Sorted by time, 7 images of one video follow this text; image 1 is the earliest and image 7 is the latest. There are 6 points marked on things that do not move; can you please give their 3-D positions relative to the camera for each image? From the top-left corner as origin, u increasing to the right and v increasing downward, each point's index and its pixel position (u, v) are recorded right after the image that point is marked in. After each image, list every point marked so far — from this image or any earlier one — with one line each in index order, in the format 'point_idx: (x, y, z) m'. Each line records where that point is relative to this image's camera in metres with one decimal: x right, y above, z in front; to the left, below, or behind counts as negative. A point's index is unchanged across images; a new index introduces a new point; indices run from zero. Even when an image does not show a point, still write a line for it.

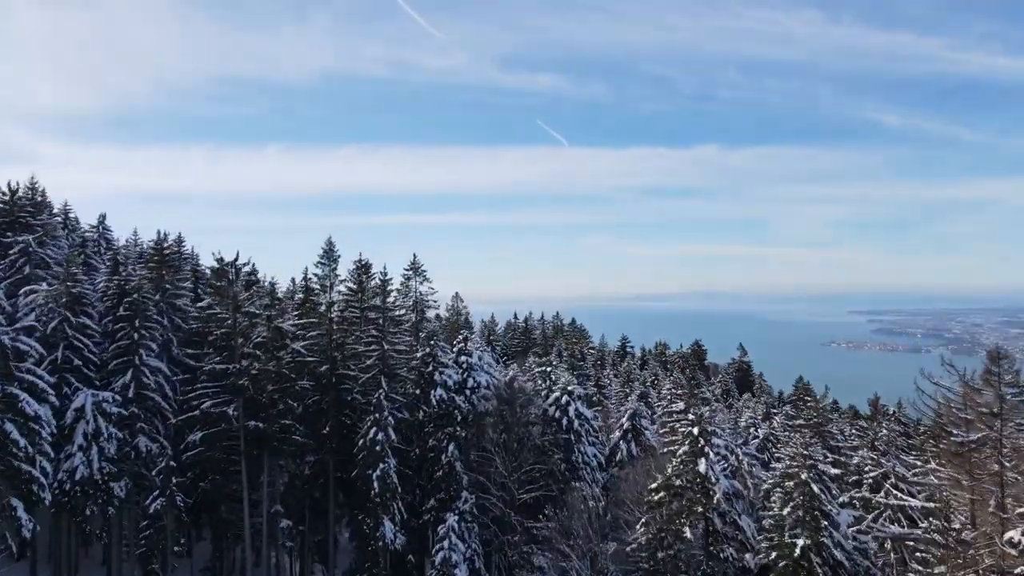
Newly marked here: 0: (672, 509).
0: (+5.1, -7.1, +18.4) m
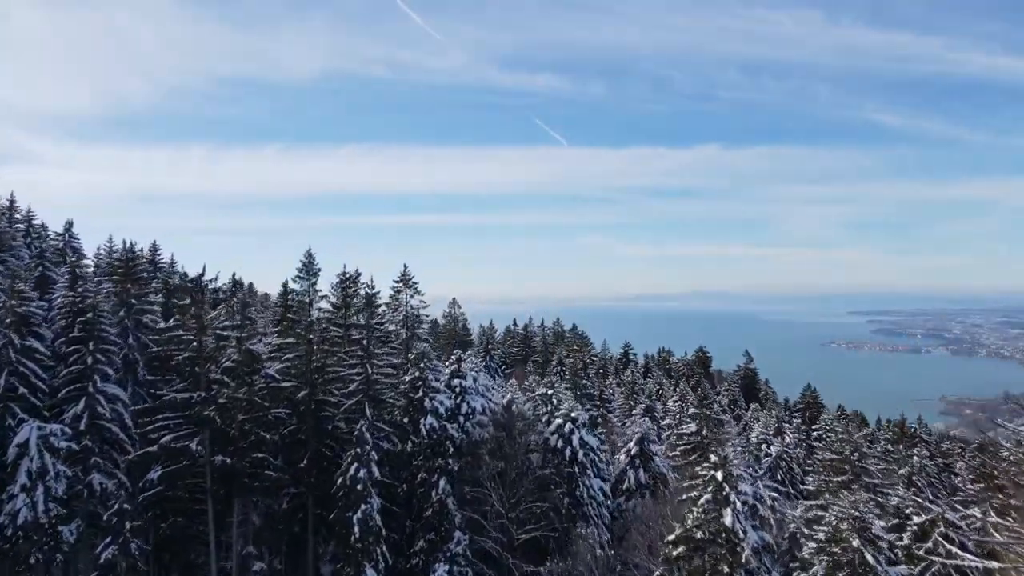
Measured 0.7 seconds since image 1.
0: (+5.1, -7.8, +16.1) m
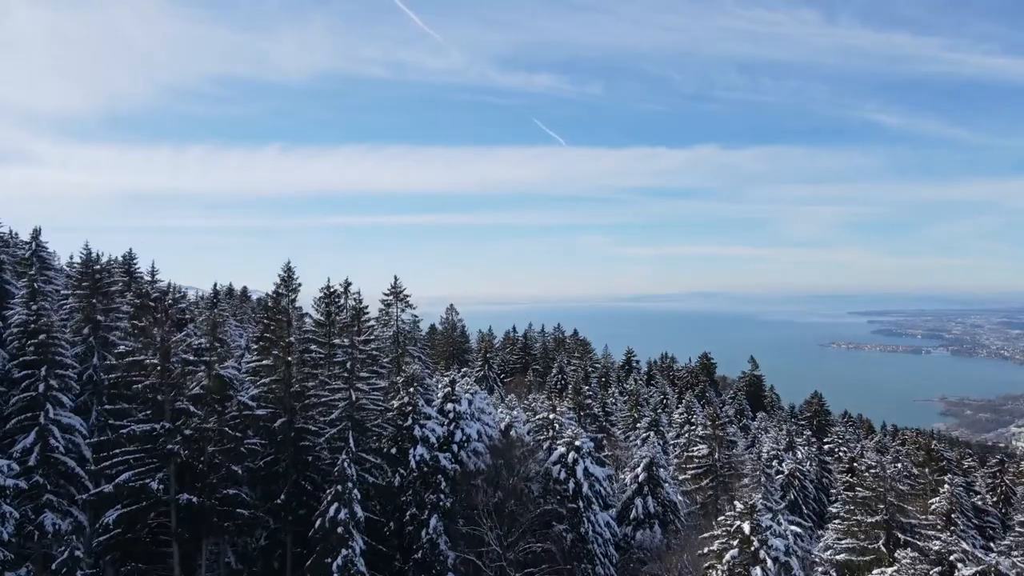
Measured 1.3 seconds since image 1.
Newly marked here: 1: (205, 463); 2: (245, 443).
0: (+5.0, -8.4, +14.1) m
1: (-9.9, -5.6, +18.5) m
2: (-9.0, -5.2, +19.3) m
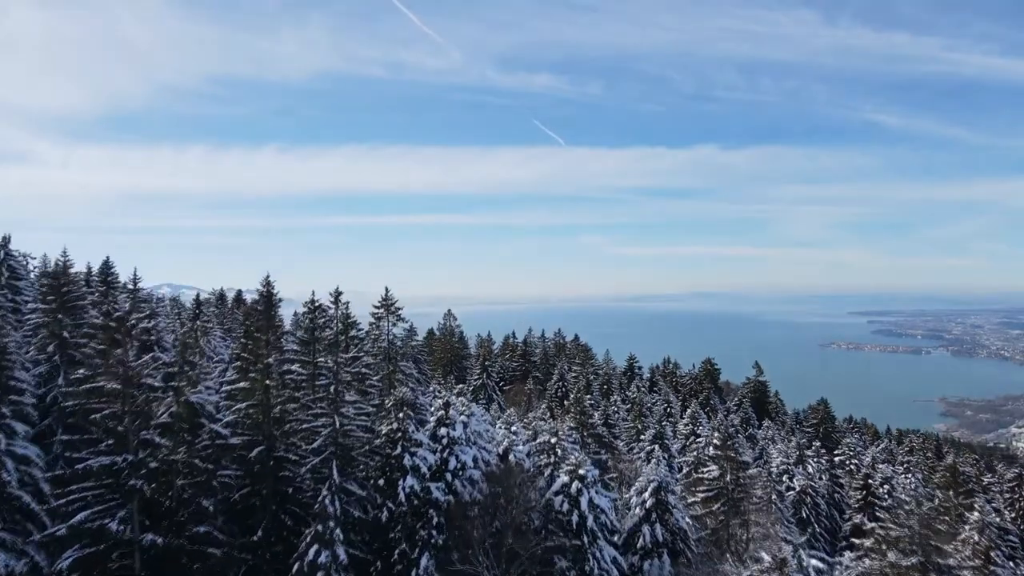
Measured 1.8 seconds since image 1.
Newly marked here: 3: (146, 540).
0: (+5.0, -8.9, +12.5) m
1: (-9.9, -6.2, +16.8) m
2: (-9.0, -5.7, +17.7) m
3: (-10.2, -7.0, +16.0) m
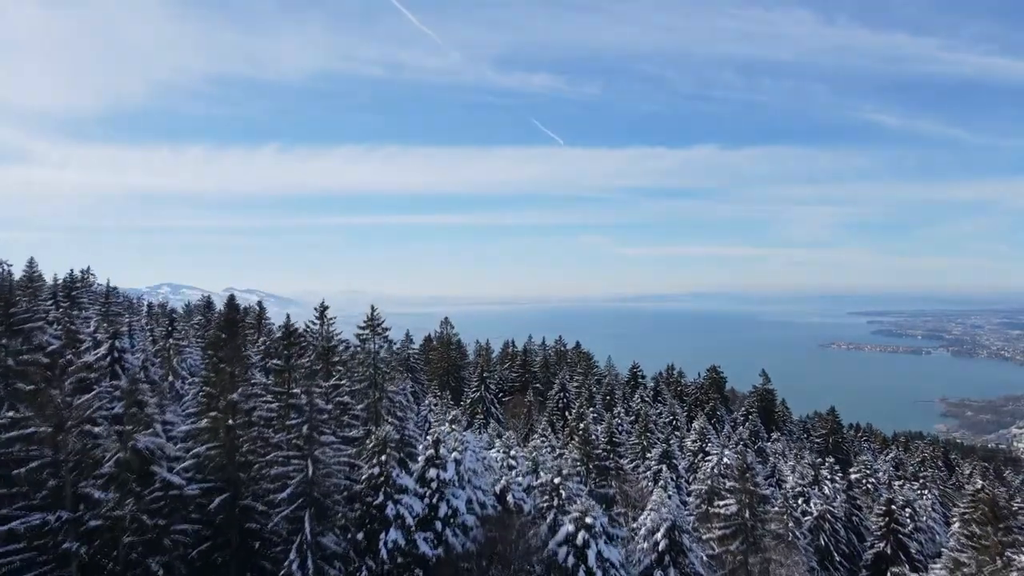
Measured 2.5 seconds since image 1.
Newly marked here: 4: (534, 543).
0: (+4.9, -9.6, +10.2) m
1: (-10.0, -6.9, +14.6) m
2: (-9.1, -6.5, +15.4) m
3: (-10.2, -7.7, +13.7) m
4: (+0.7, -8.3, +18.6) m
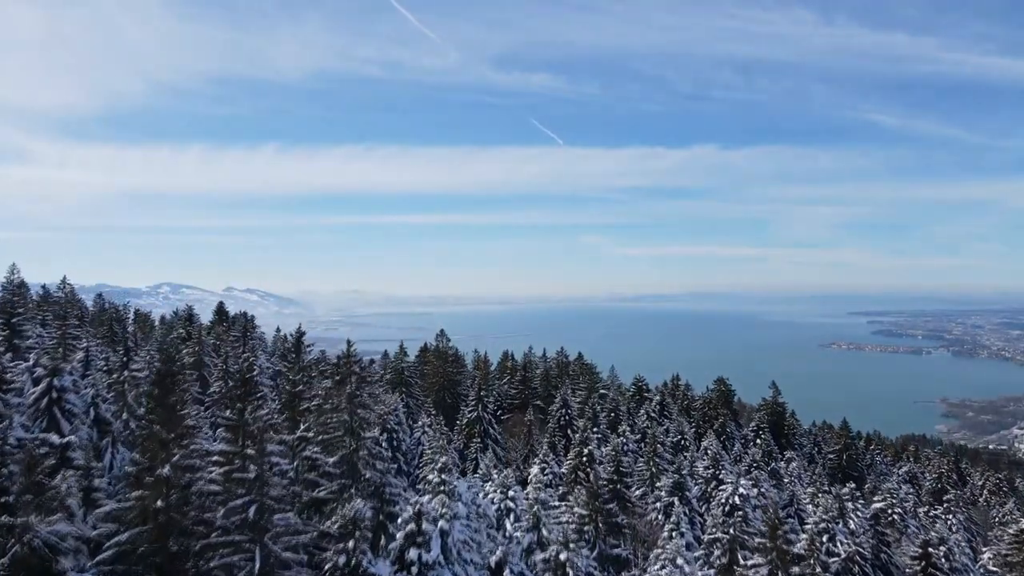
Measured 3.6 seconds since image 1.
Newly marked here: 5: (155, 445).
0: (+4.8, -10.7, +7.2) m
1: (-10.0, -8.0, +11.5) m
2: (-9.2, -7.5, +12.3) m
3: (-10.3, -8.8, +10.7) m
4: (+0.7, -9.4, +15.6) m
5: (-8.6, -3.5, +14.0) m
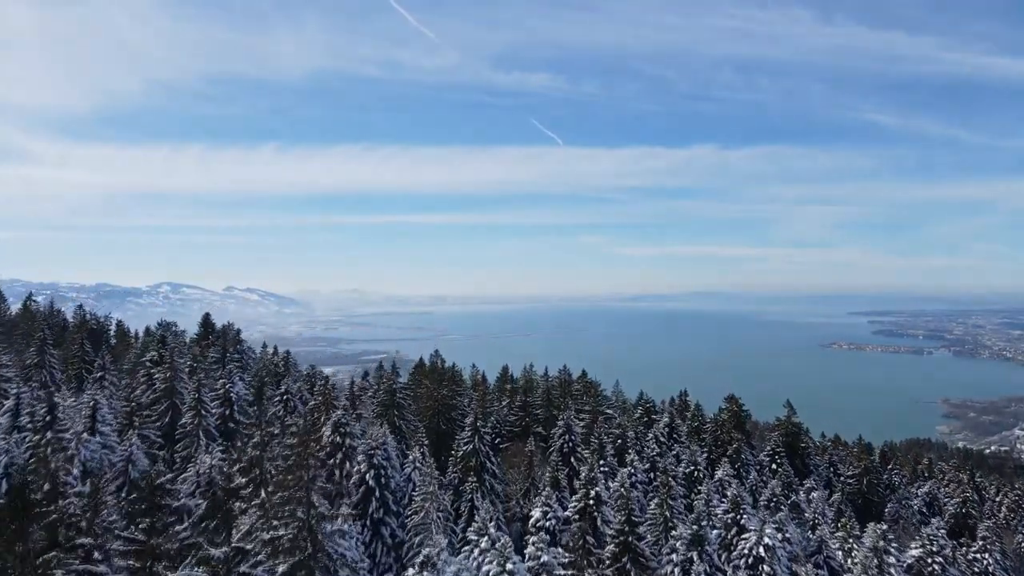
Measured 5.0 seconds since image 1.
0: (+4.8, -12.3, +3.3) m
1: (-10.1, -9.6, +7.6) m
2: (-9.2, -9.1, +8.5) m
3: (-10.4, -10.4, +6.8) m
4: (+0.6, -11.0, +11.7) m
5: (-8.6, -5.2, +10.1) m
